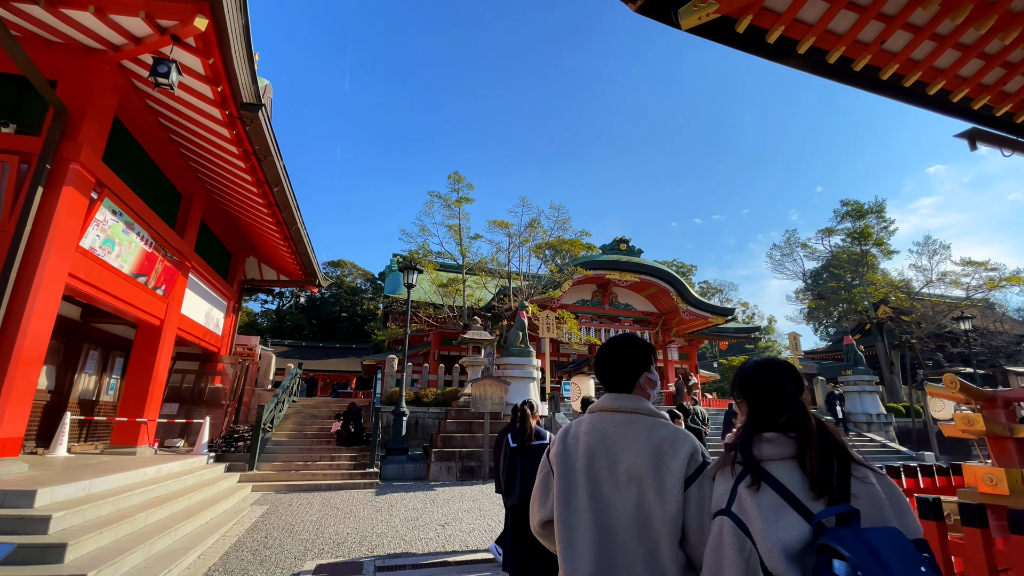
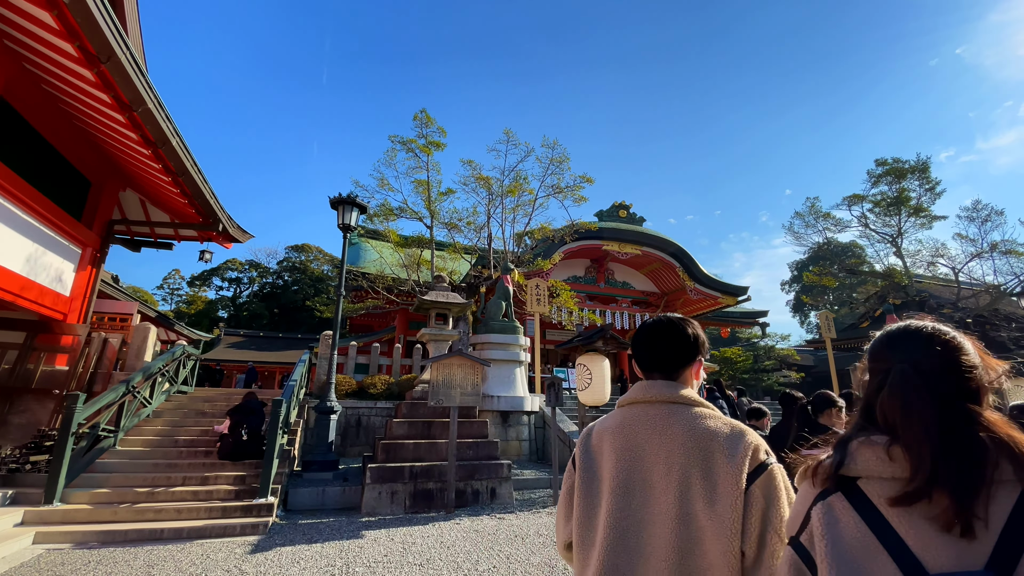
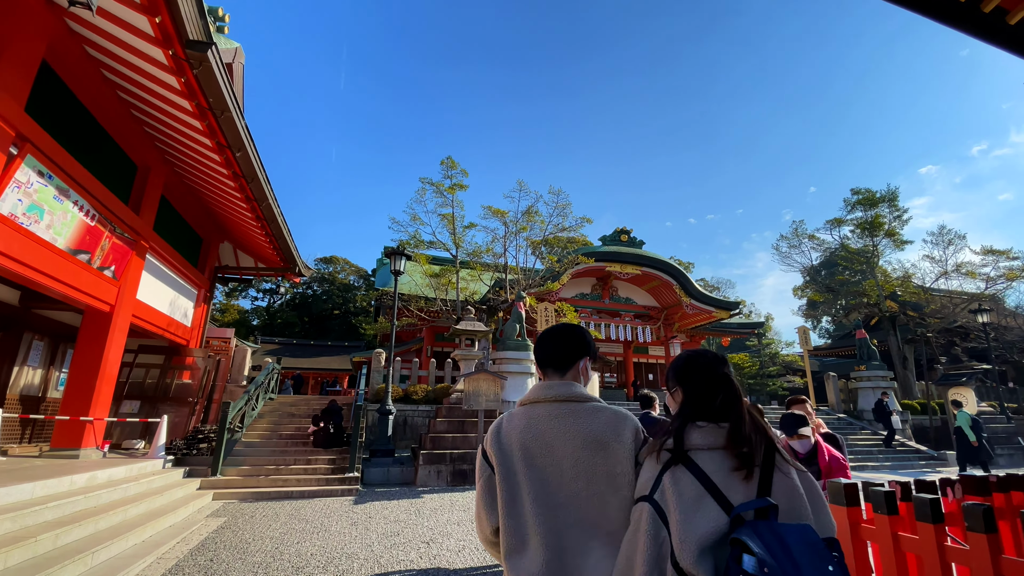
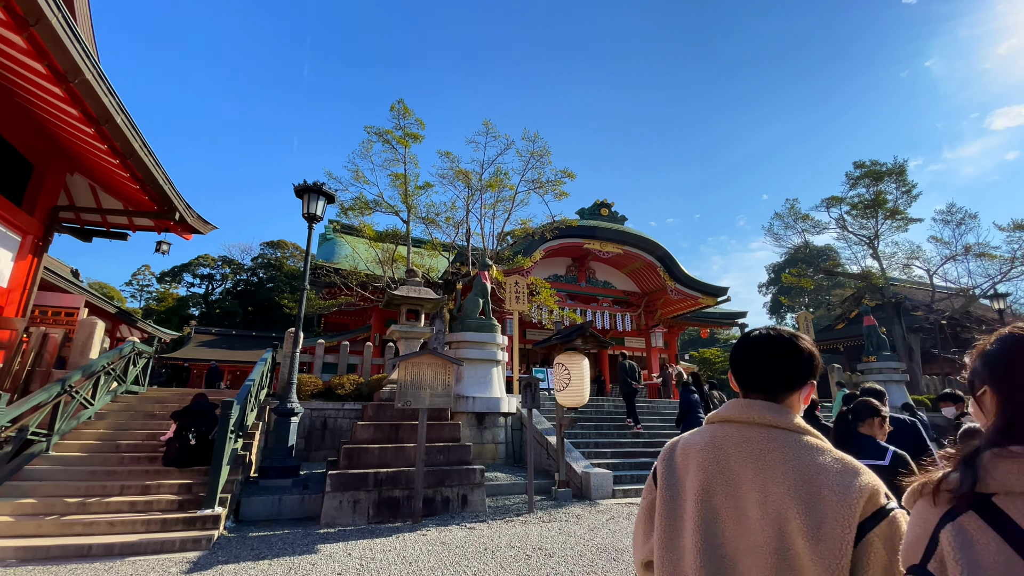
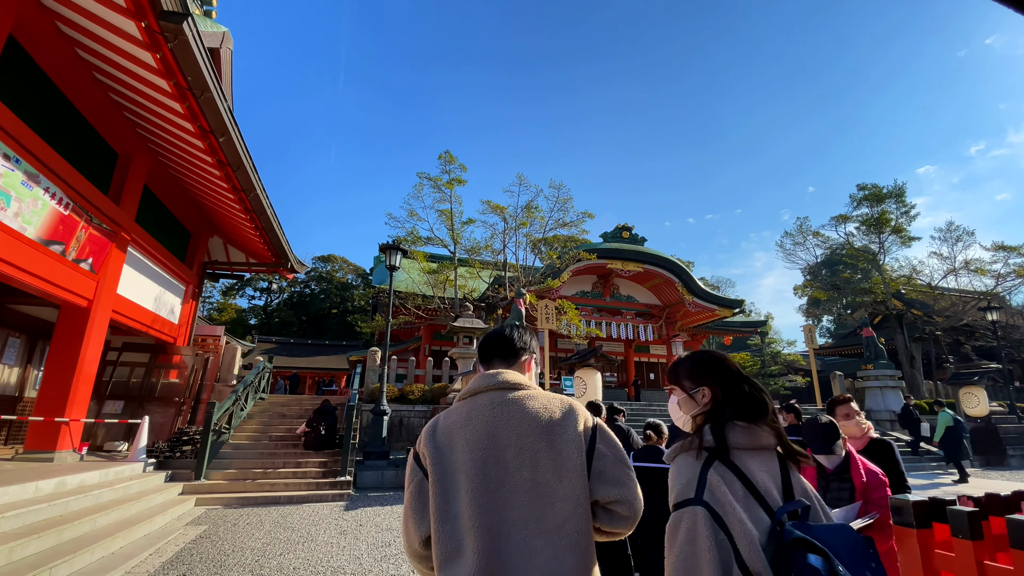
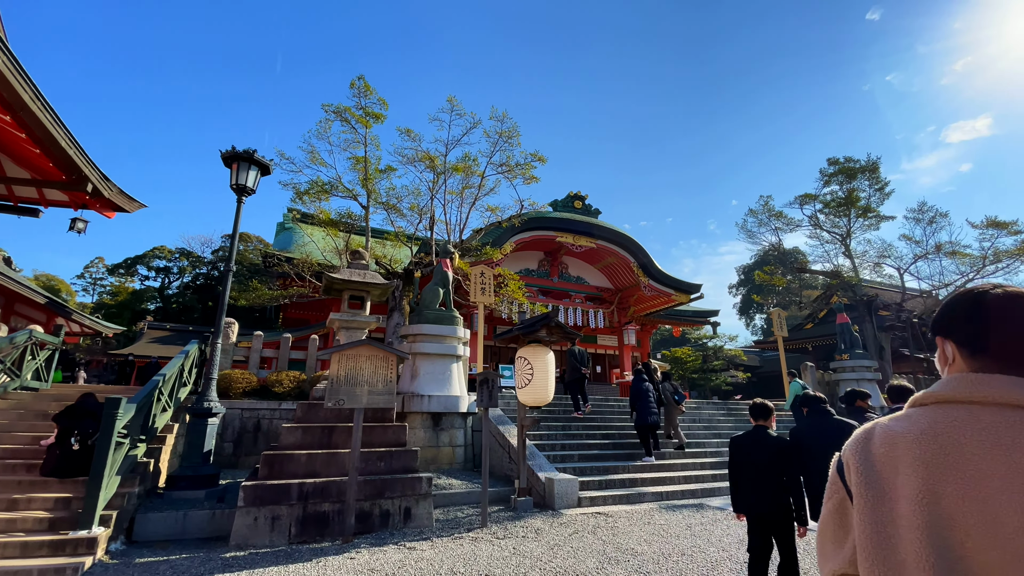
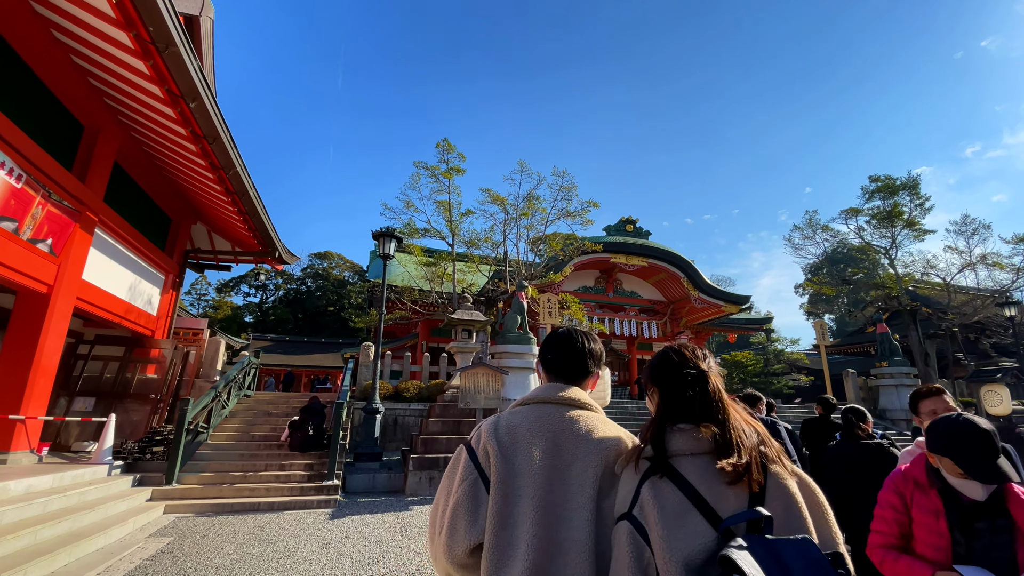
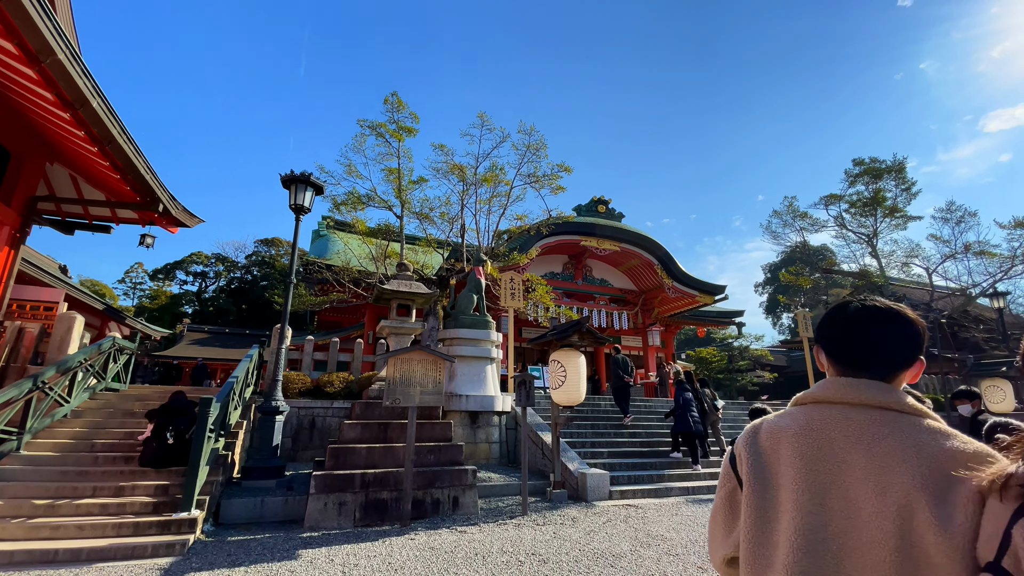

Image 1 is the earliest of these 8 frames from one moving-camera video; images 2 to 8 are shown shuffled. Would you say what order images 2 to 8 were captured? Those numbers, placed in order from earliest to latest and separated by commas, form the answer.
3, 5, 7, 2, 4, 8, 6
